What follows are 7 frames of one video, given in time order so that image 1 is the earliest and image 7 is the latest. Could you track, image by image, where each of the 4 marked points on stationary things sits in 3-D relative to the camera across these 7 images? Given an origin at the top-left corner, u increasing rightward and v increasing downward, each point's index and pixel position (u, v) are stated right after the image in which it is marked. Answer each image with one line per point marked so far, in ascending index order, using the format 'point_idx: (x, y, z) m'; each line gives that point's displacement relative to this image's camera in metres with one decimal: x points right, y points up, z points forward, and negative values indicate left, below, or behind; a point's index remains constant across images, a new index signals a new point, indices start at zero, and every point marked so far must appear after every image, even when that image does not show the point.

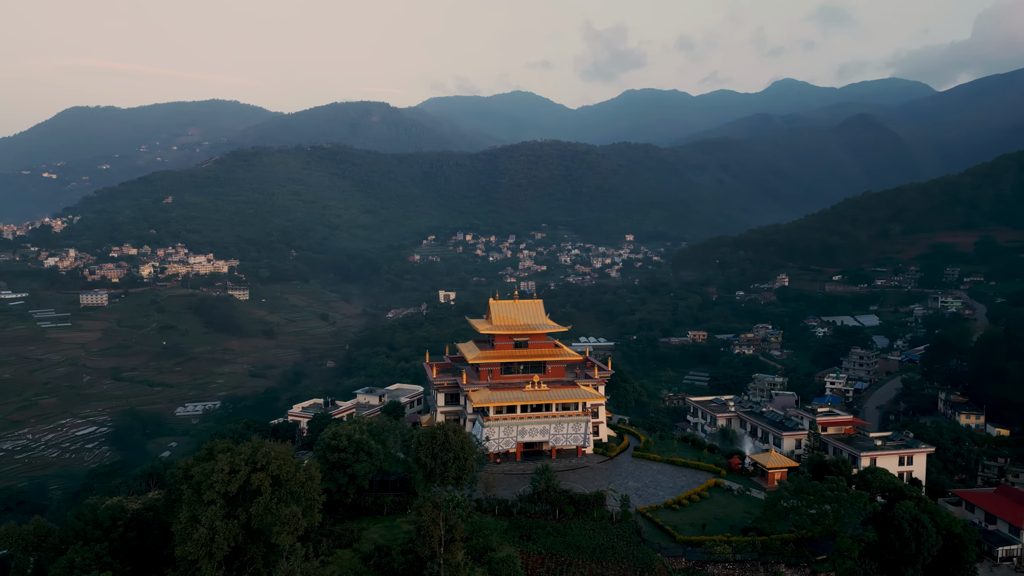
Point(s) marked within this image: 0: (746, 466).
0: (+6.1, -4.6, +18.5) m
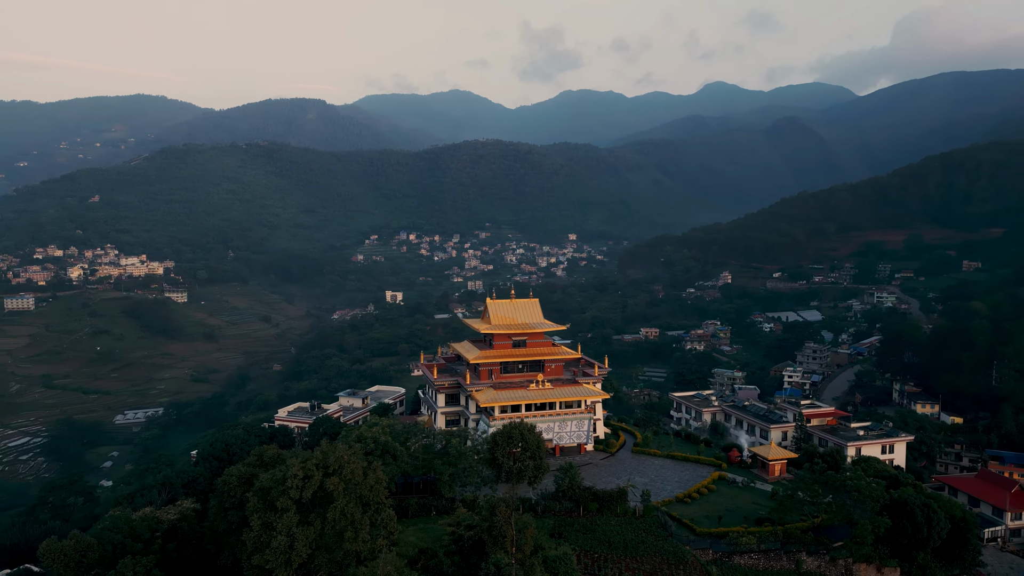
0: (+6.2, -4.5, +19.1) m
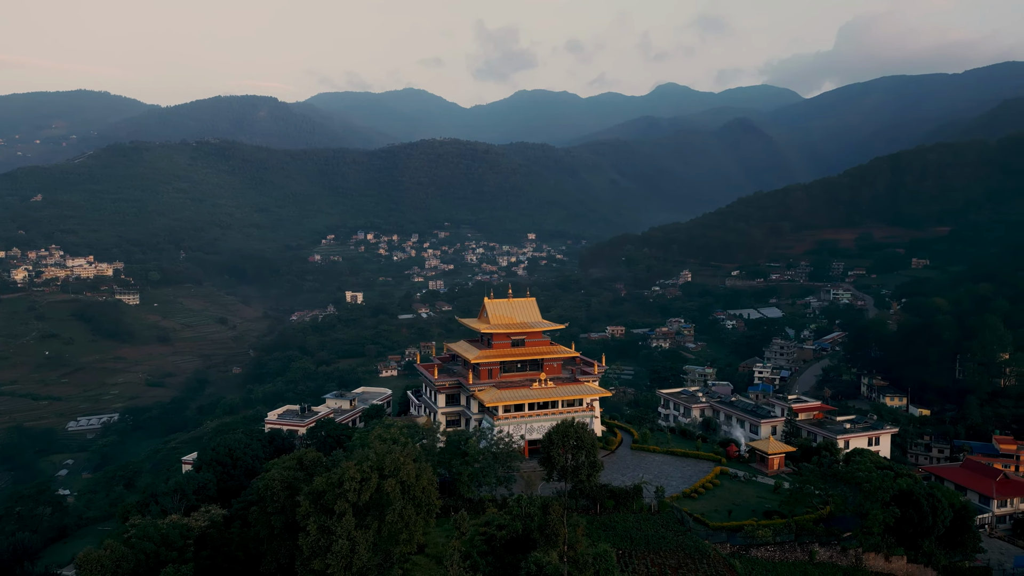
0: (+6.2, -4.4, +19.4) m
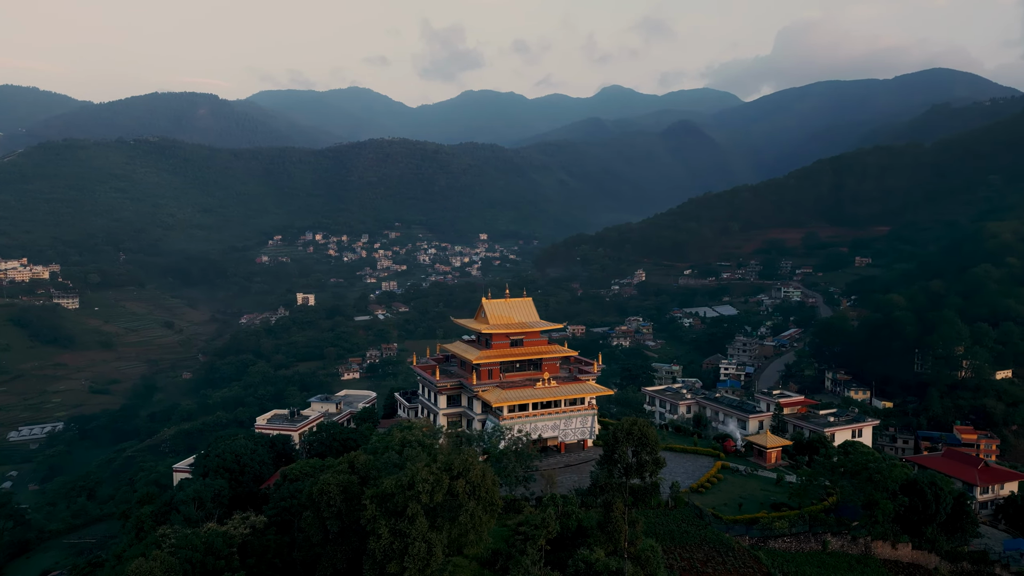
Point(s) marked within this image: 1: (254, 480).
0: (+6.3, -4.4, +19.9) m
1: (-5.7, -4.3, +16.1) m
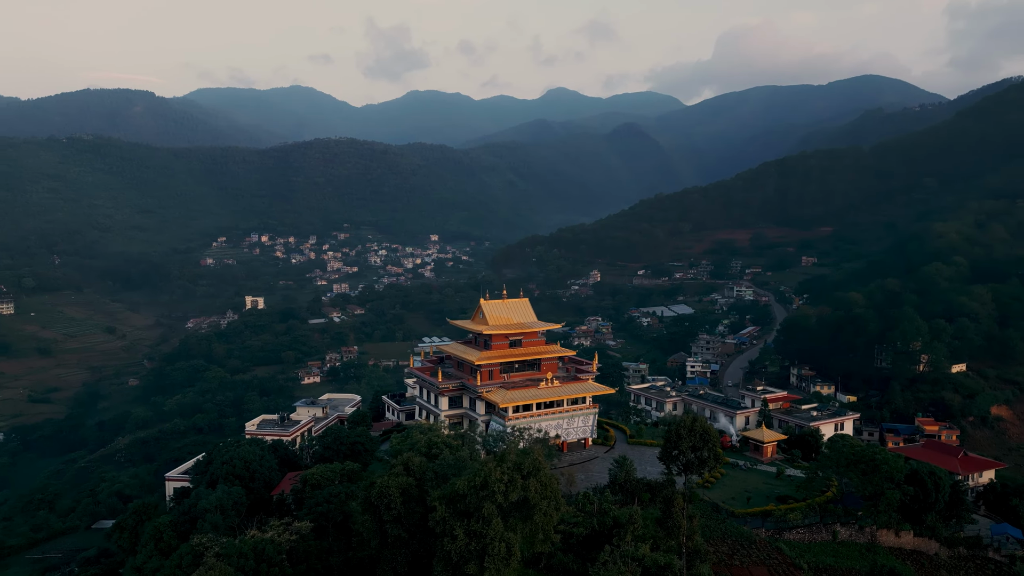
0: (+6.3, -4.4, +20.4) m
1: (-5.4, -4.3, +15.7) m
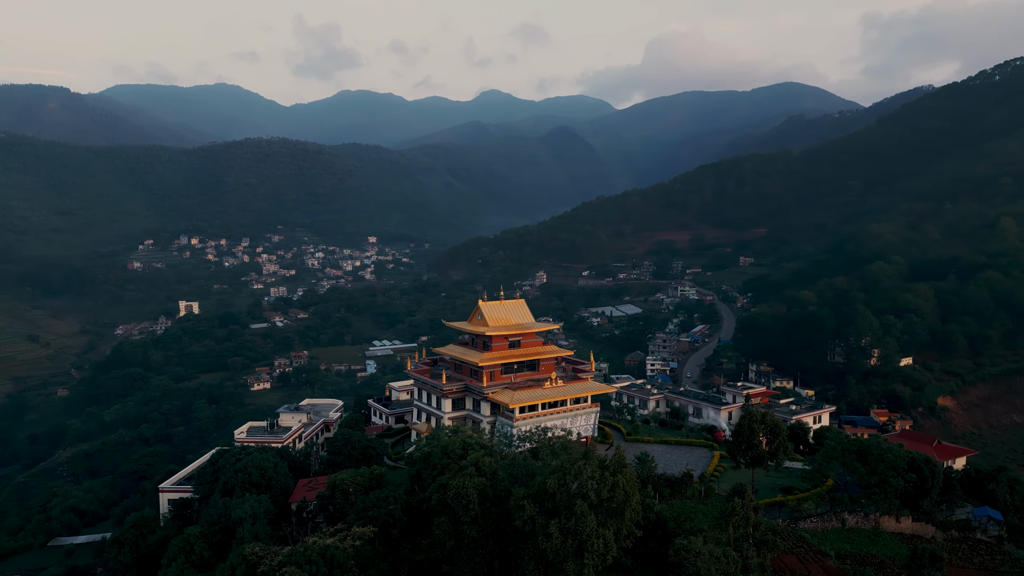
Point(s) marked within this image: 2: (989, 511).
0: (+6.3, -4.3, +21.0) m
1: (-5.0, -4.4, +15.4) m
2: (+12.0, -5.6, +18.2) m
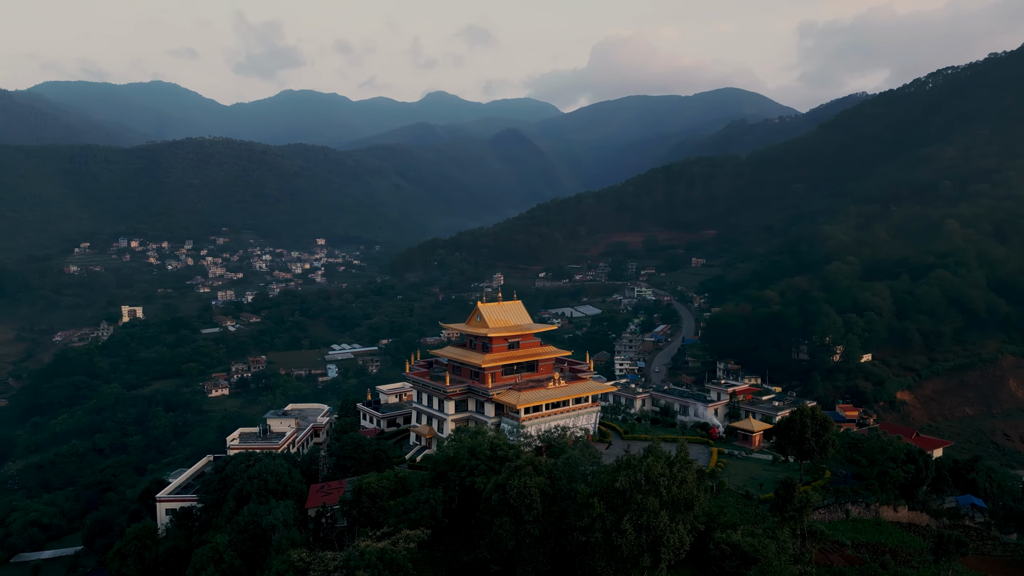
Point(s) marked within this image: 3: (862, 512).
0: (+6.3, -4.3, +21.5) m
1: (-4.6, -4.4, +15.1) m
2: (+12.1, -5.5, +19.1) m
3: (+7.8, -5.1, +16.3) m
